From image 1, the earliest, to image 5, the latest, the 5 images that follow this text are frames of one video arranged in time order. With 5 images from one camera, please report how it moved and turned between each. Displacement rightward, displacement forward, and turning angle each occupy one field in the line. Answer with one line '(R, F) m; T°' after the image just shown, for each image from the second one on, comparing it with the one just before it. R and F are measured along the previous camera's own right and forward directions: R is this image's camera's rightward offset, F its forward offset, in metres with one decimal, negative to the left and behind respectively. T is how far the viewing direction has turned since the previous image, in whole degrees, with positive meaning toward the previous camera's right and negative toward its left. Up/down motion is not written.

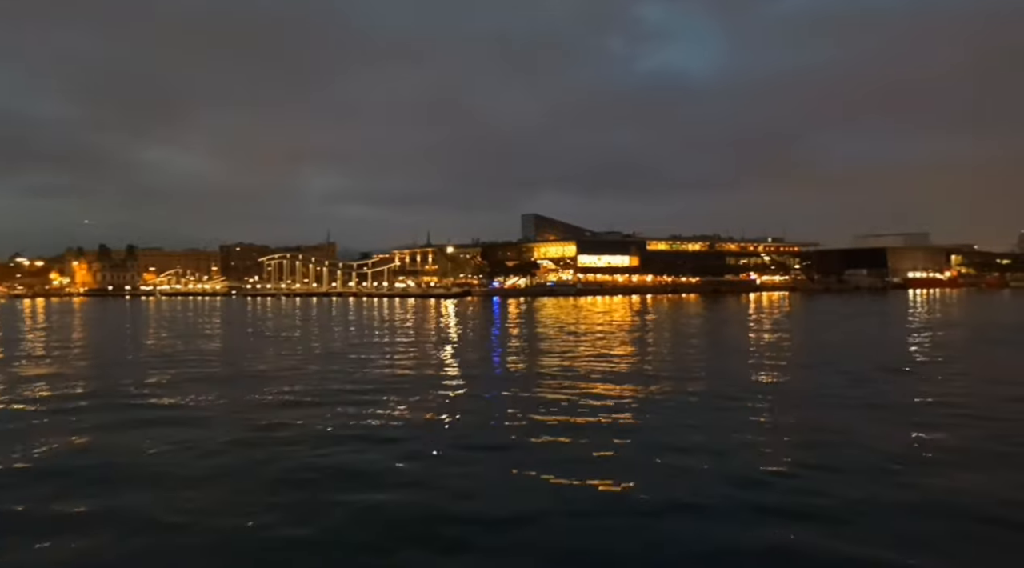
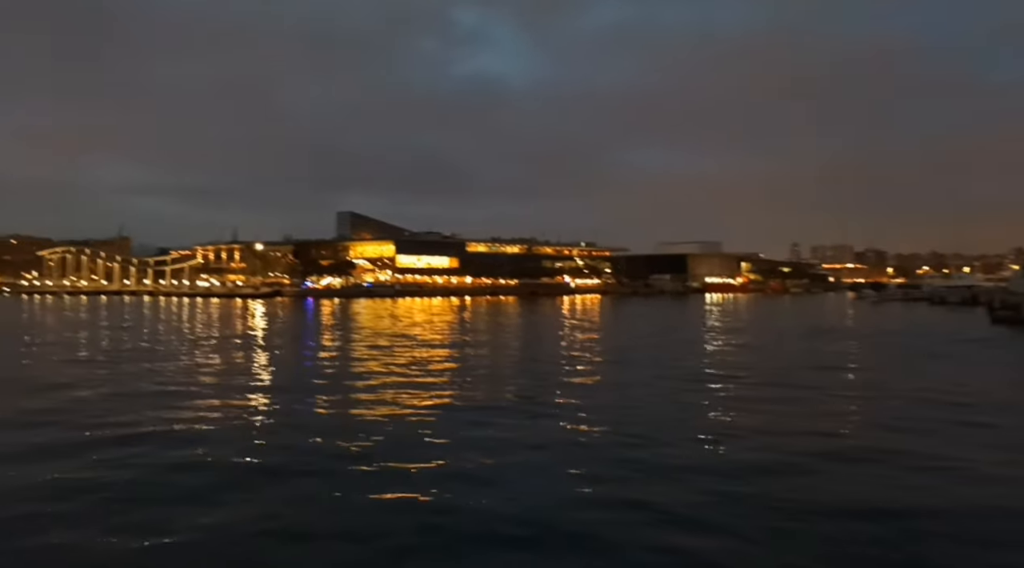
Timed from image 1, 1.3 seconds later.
(0.0, +0.6) m; +12°
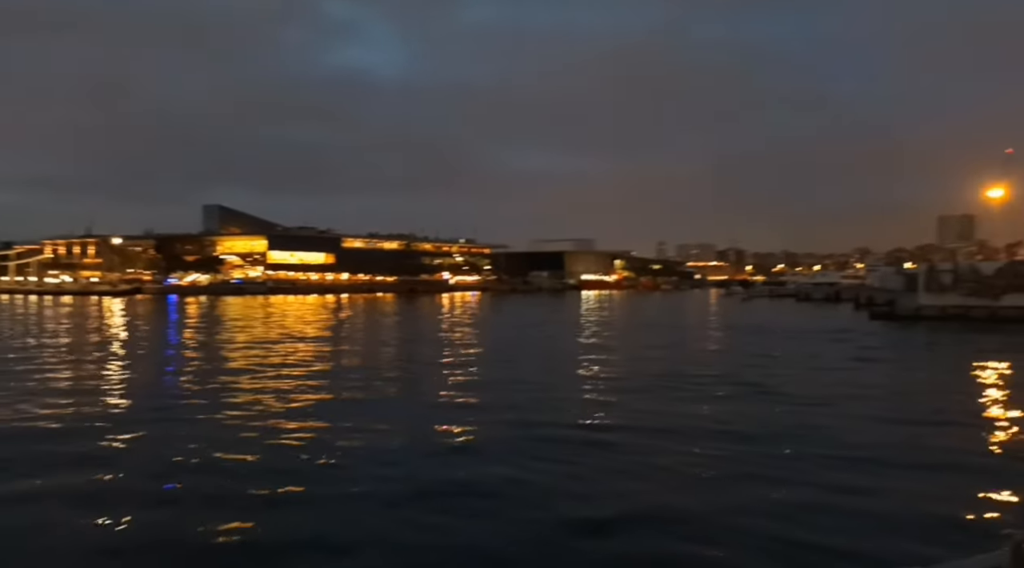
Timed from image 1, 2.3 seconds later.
(0.0, +0.4) m; +8°
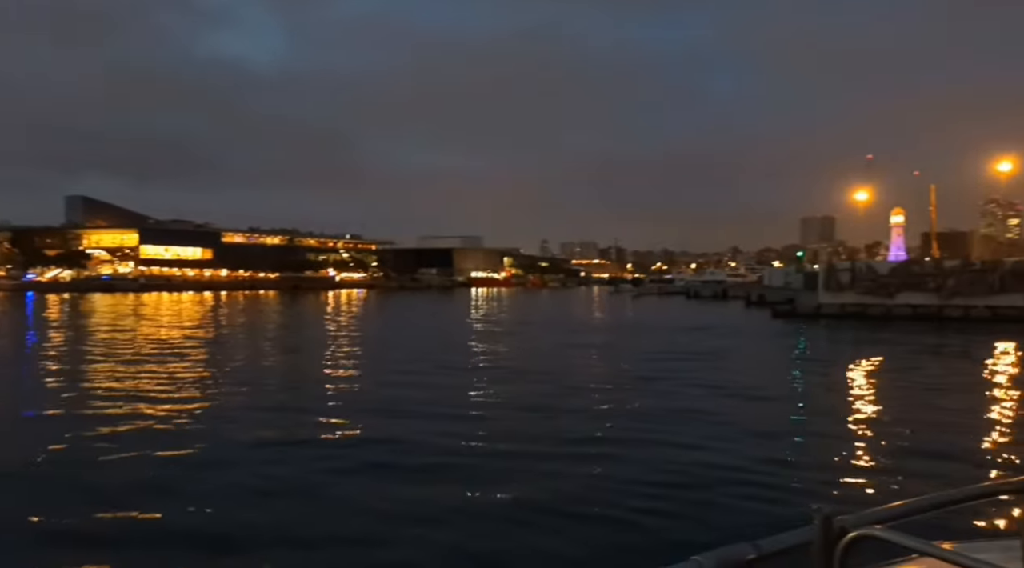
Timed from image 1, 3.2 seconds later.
(-0.1, +0.4) m; +8°
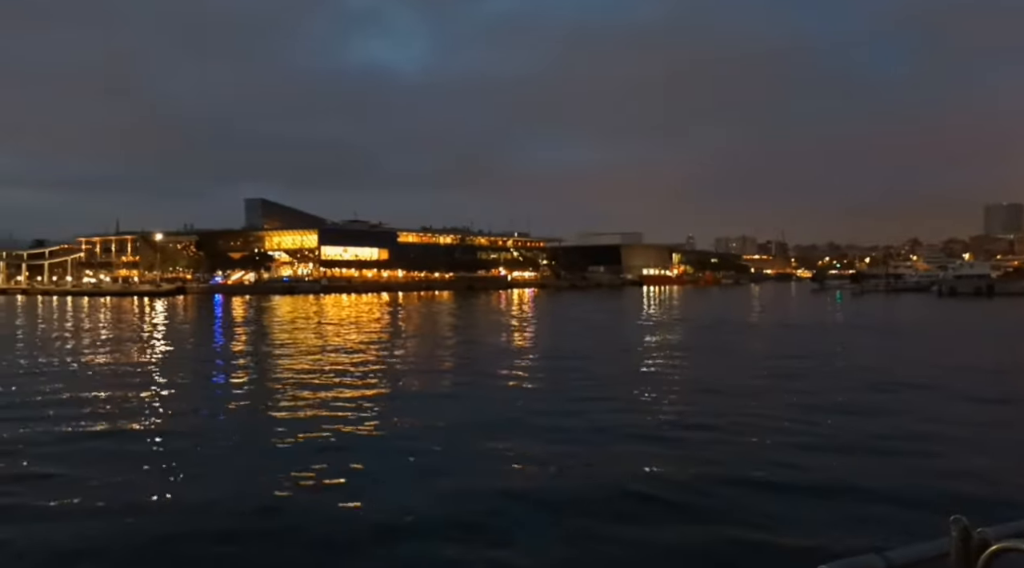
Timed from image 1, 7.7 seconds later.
(-0.9, +1.7) m; -10°
